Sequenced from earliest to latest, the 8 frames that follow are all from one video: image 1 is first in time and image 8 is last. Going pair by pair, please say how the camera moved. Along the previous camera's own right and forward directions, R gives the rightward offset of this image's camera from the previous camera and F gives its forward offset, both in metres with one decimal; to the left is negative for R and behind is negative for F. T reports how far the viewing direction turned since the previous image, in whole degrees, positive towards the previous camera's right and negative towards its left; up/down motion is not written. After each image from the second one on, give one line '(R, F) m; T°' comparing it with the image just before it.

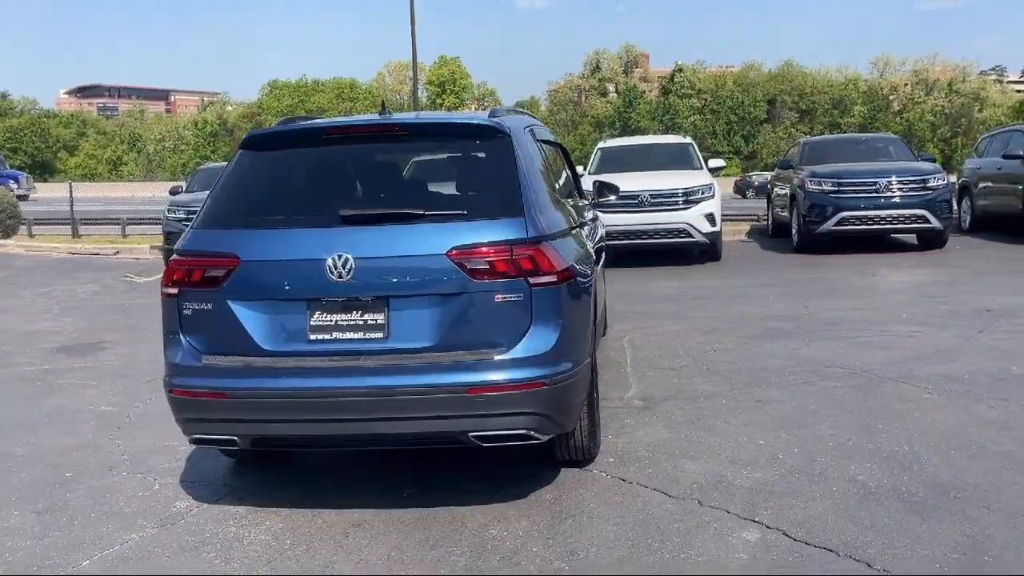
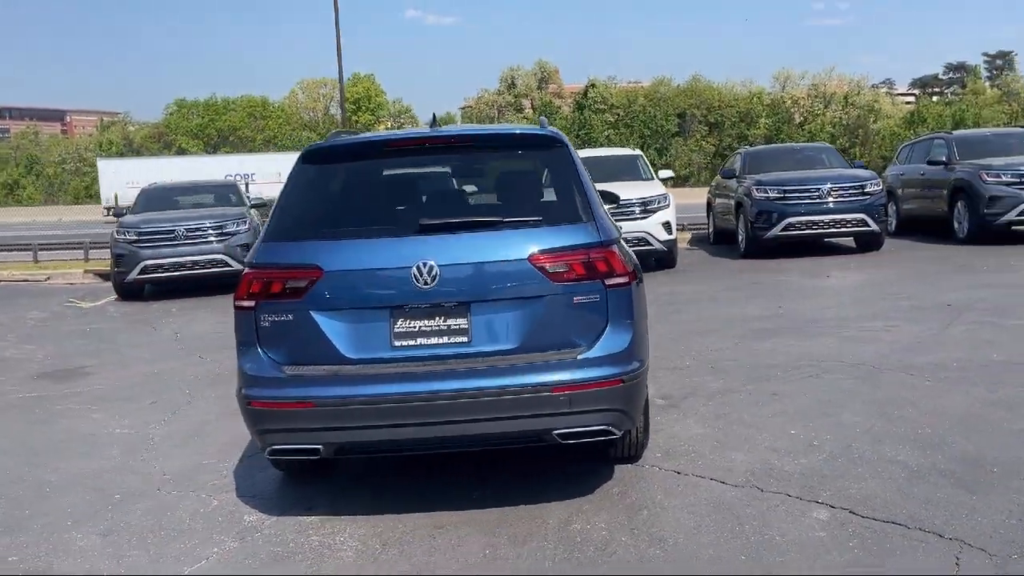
(-0.8, -0.1) m; +5°
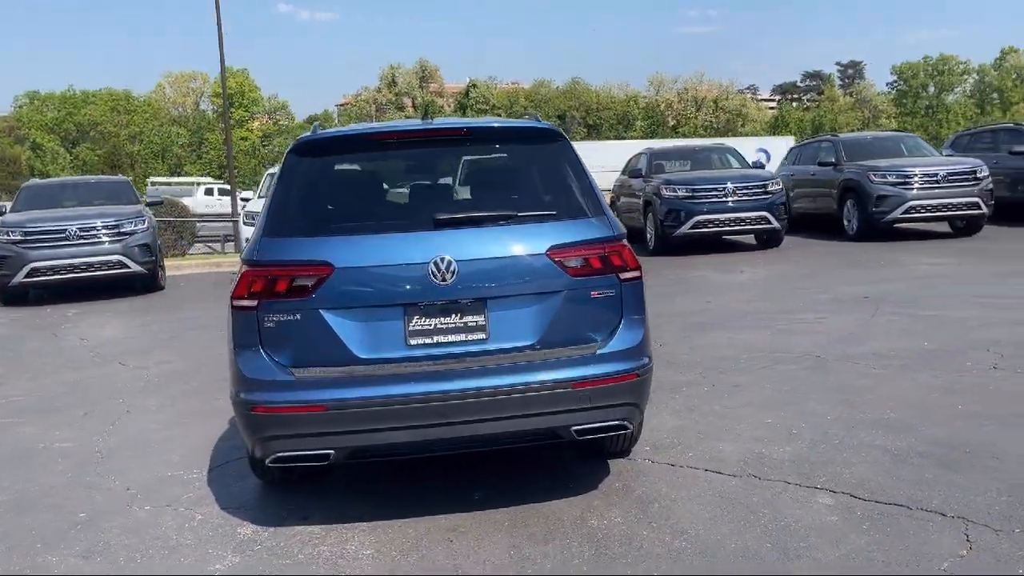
(-0.7, +0.1) m; +8°
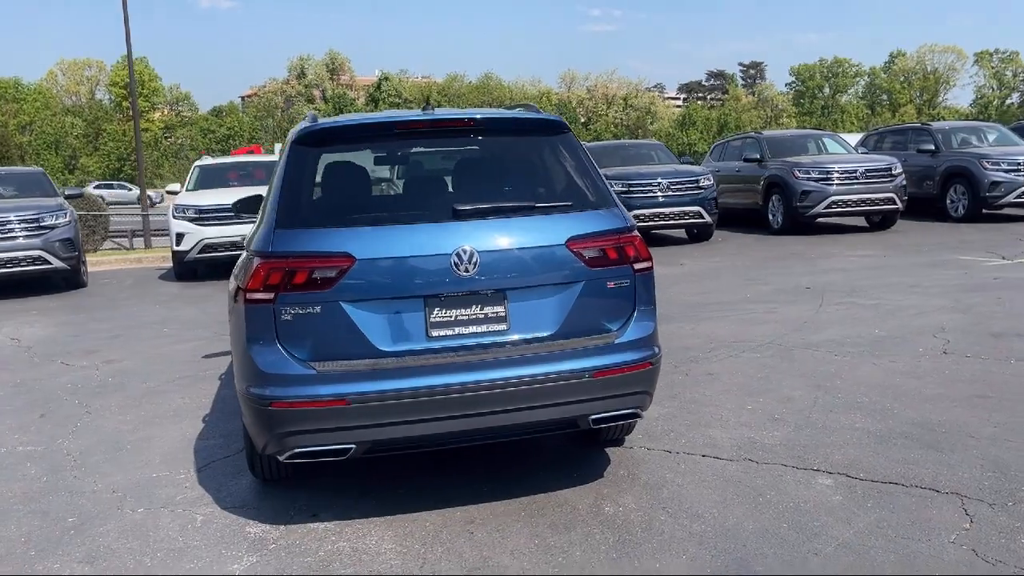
(-0.5, 0.0) m; +6°
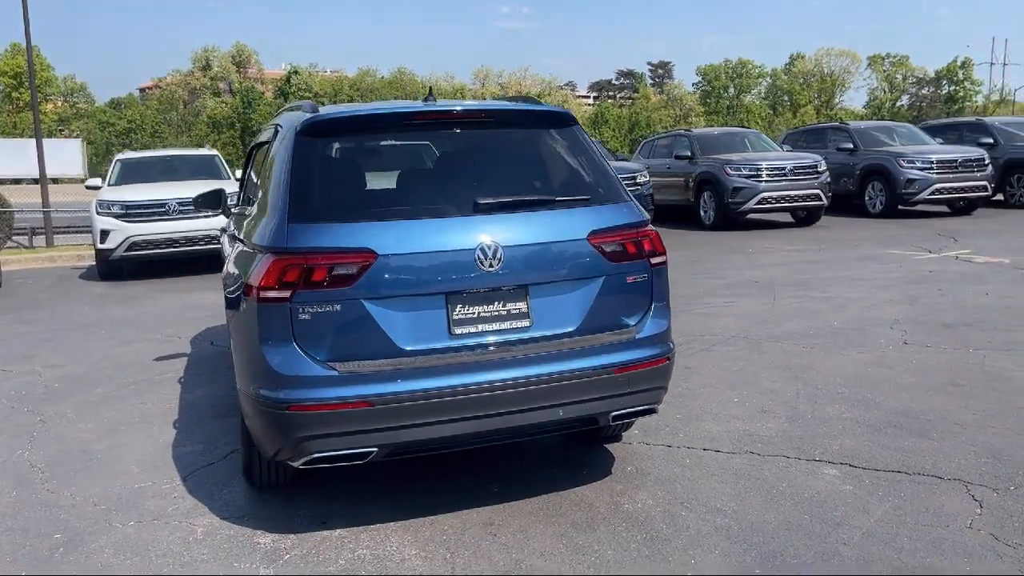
(-0.5, +0.1) m; +6°
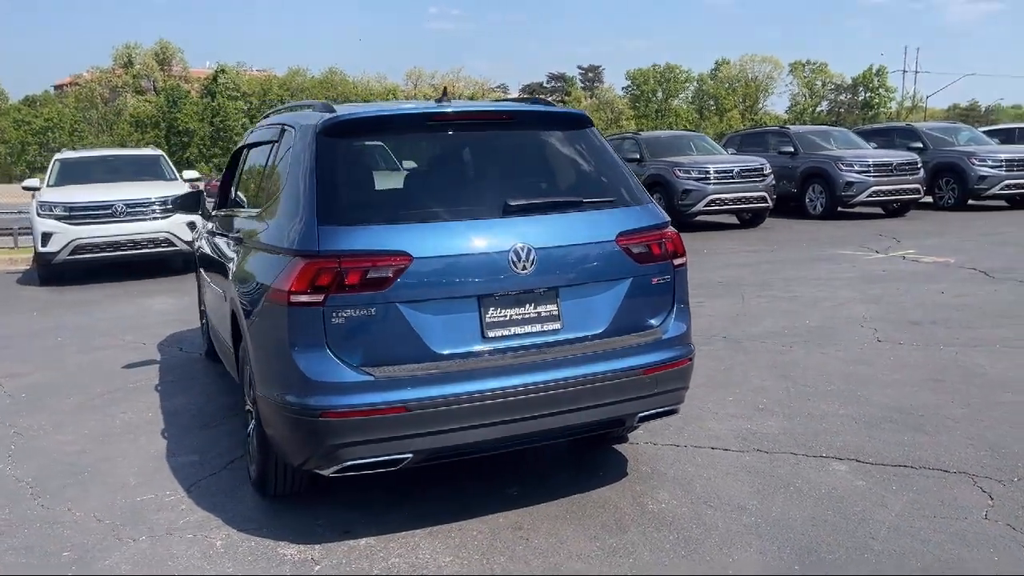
(-0.5, 0.0) m; +4°
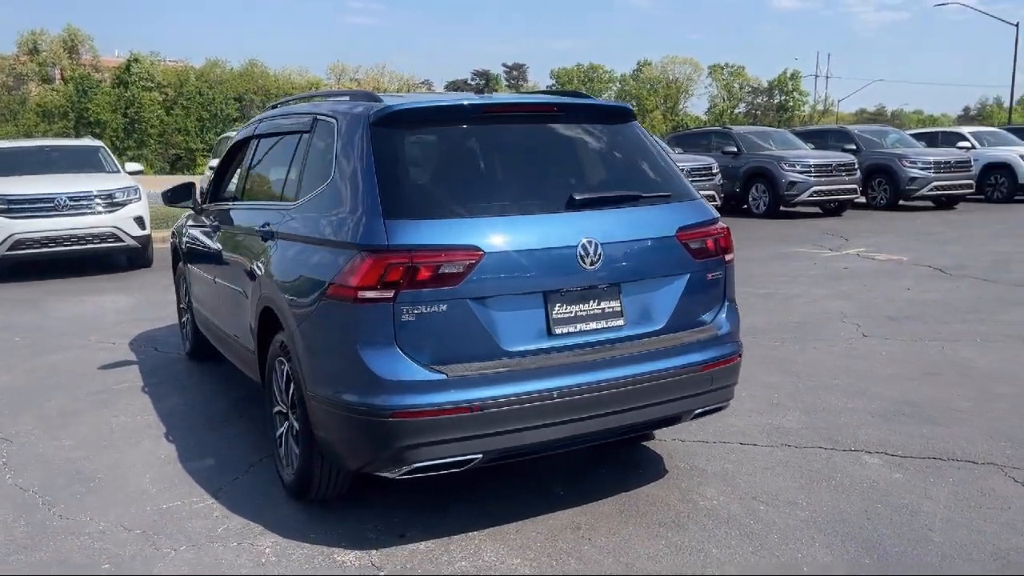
(-0.6, +0.1) m; +5°
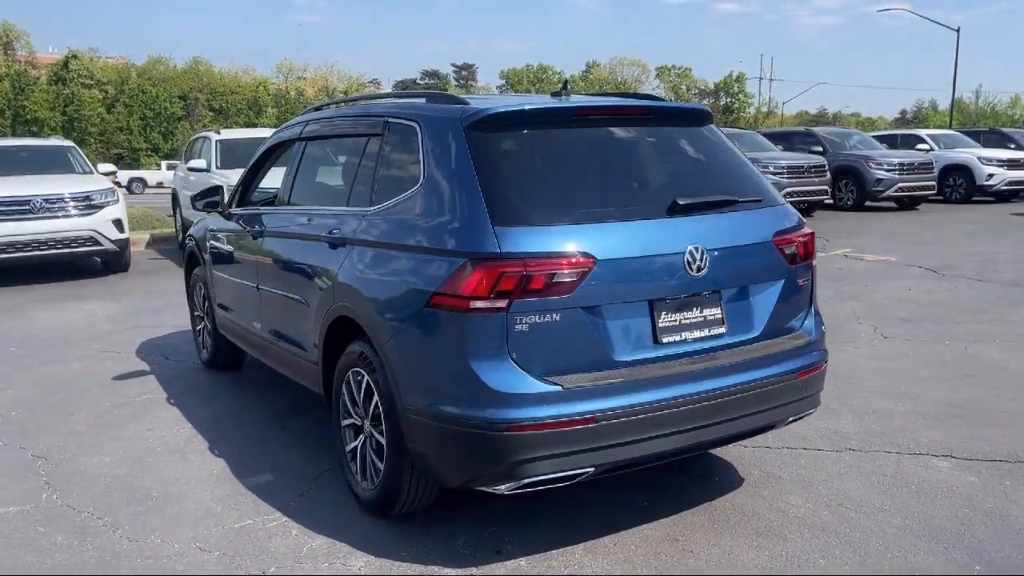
(-0.7, +0.1) m; +3°
